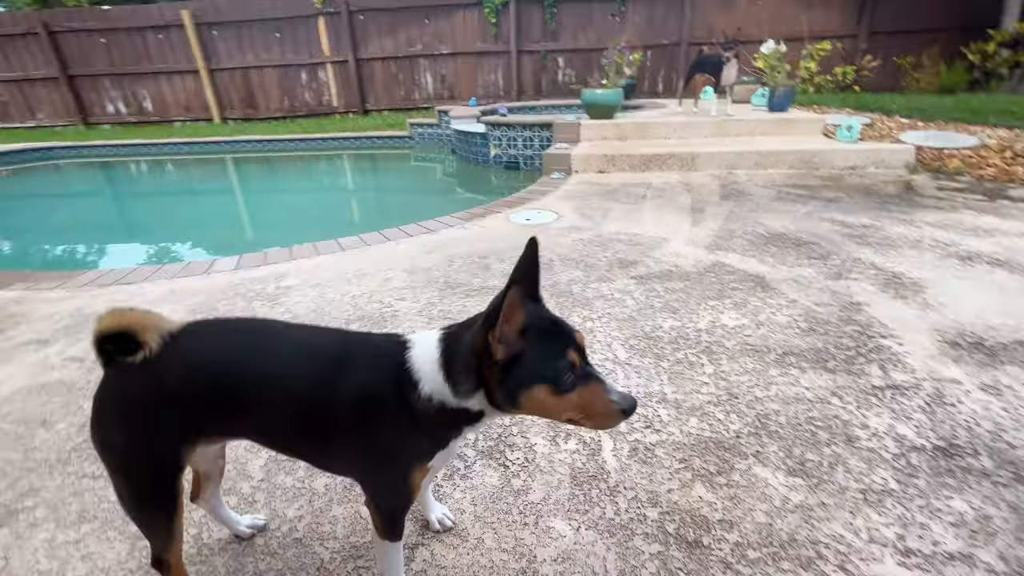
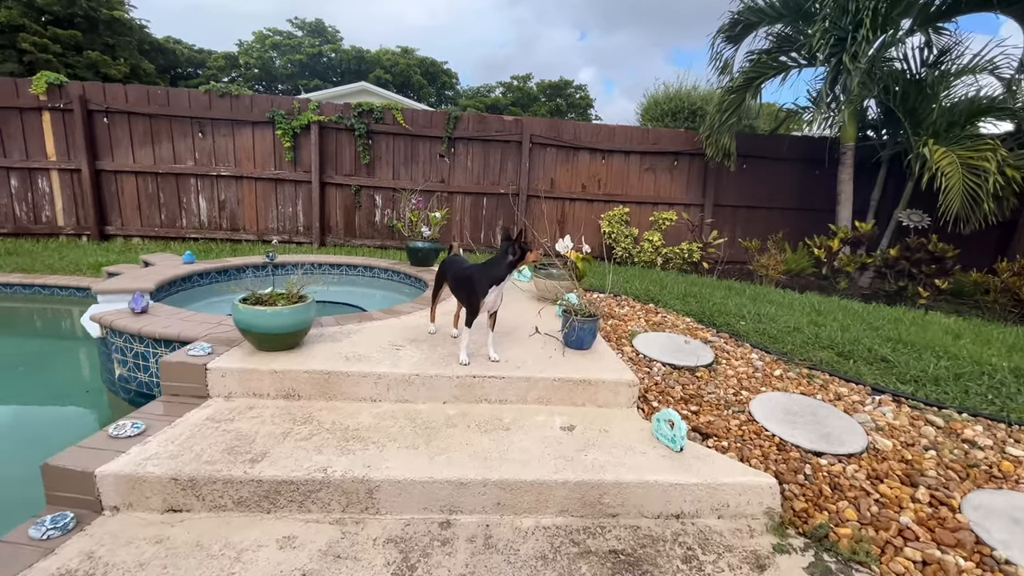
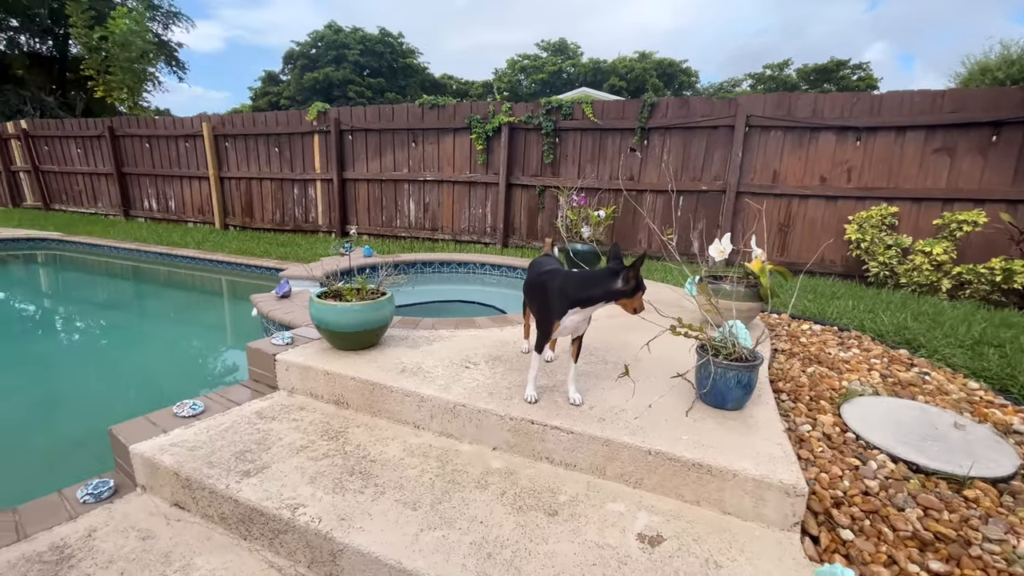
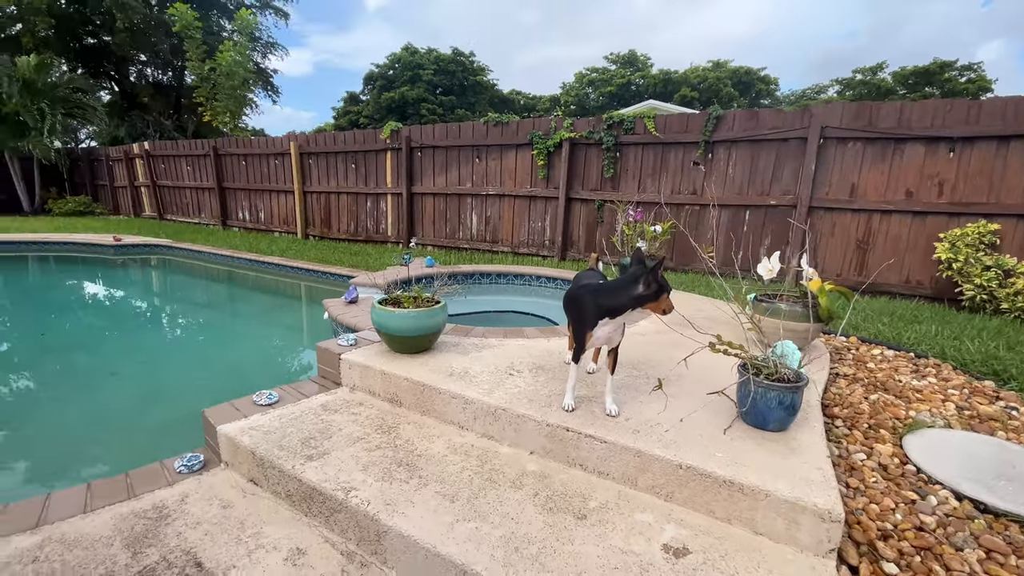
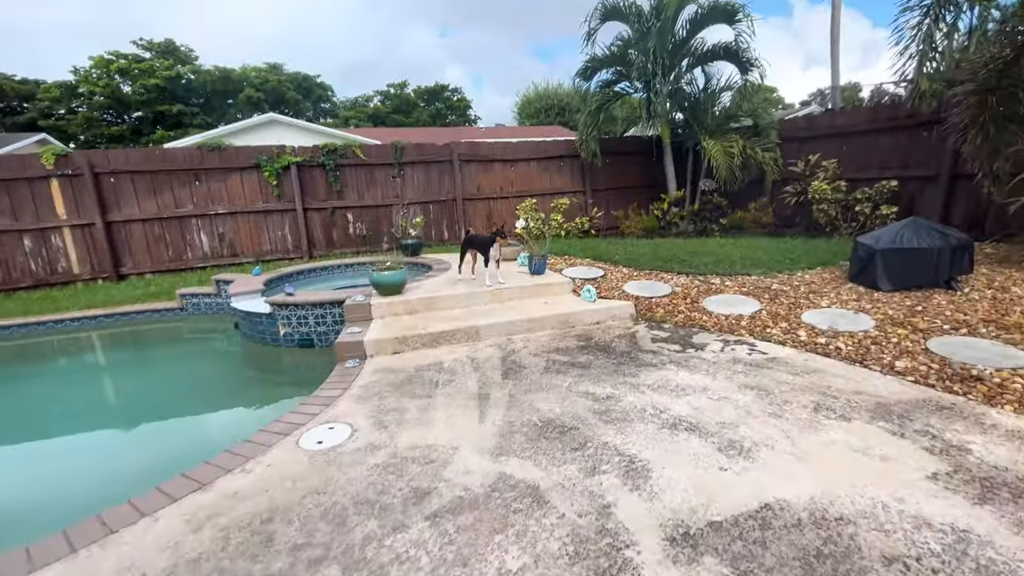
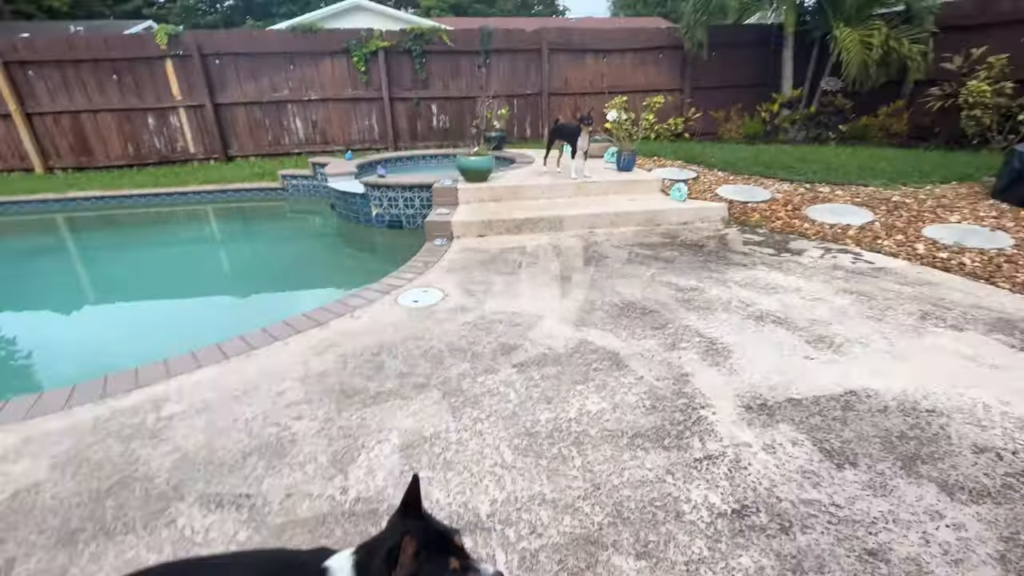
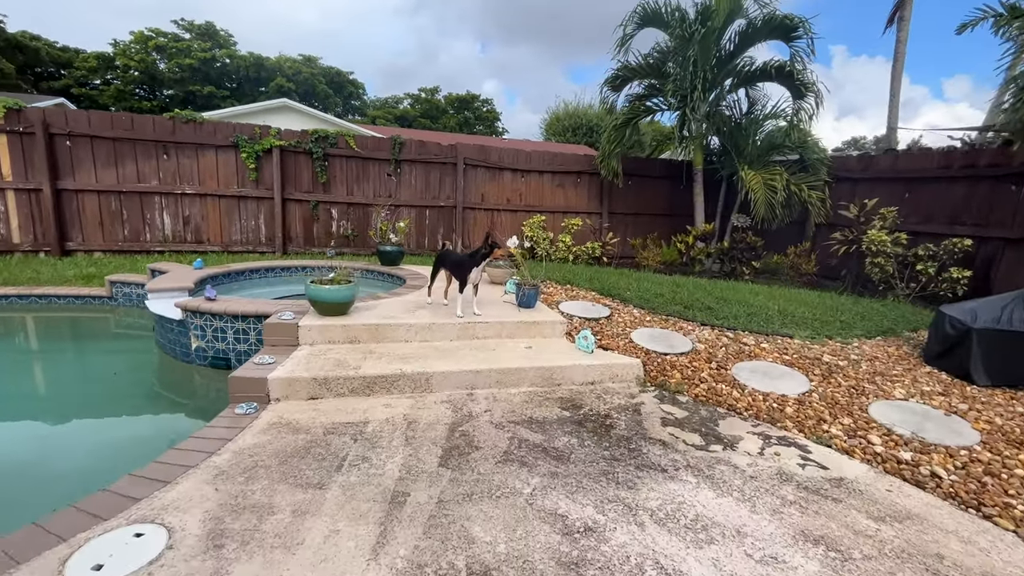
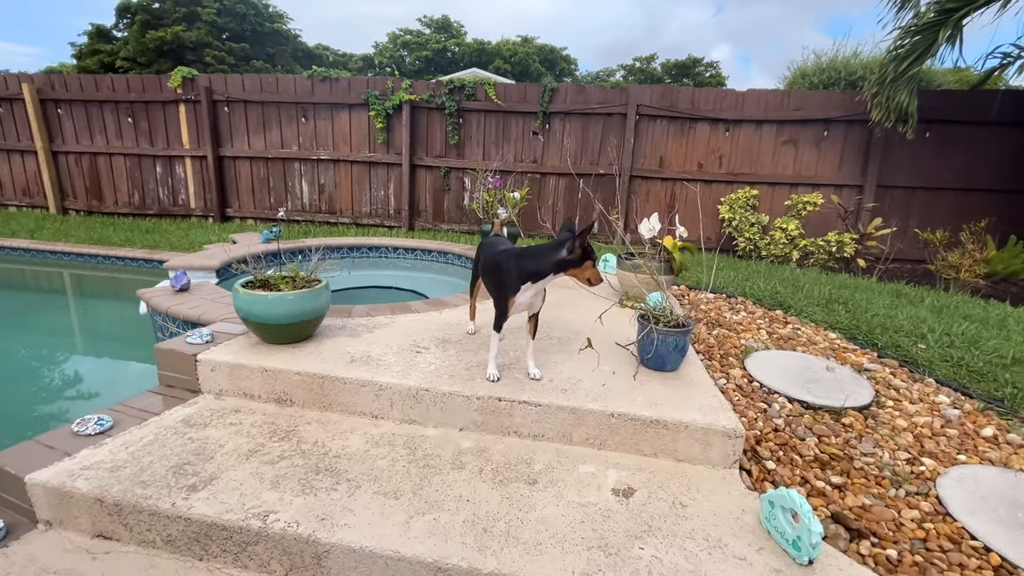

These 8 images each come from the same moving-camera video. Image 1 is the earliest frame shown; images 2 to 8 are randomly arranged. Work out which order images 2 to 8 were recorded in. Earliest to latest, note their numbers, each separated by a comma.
6, 5, 7, 2, 8, 3, 4
